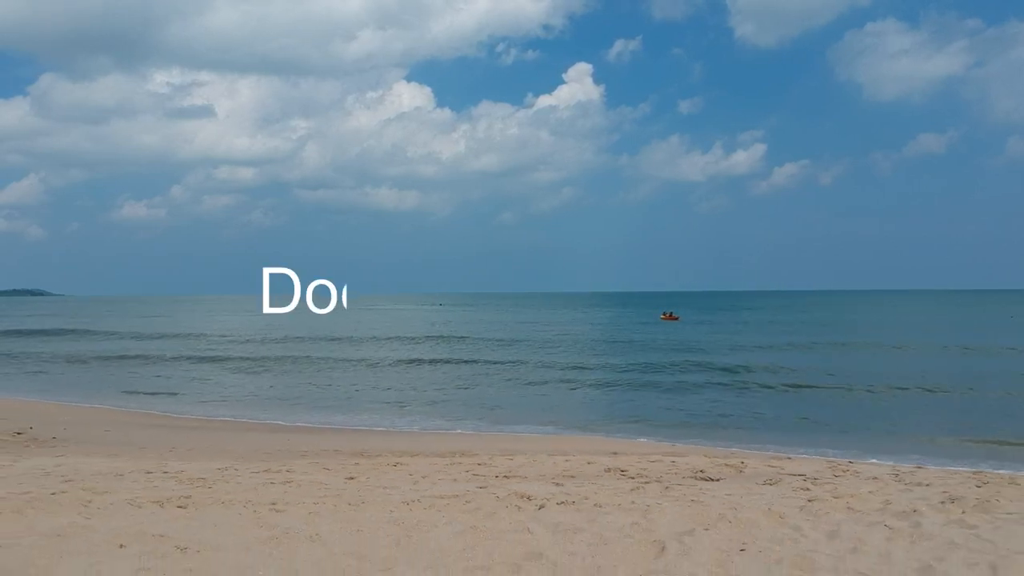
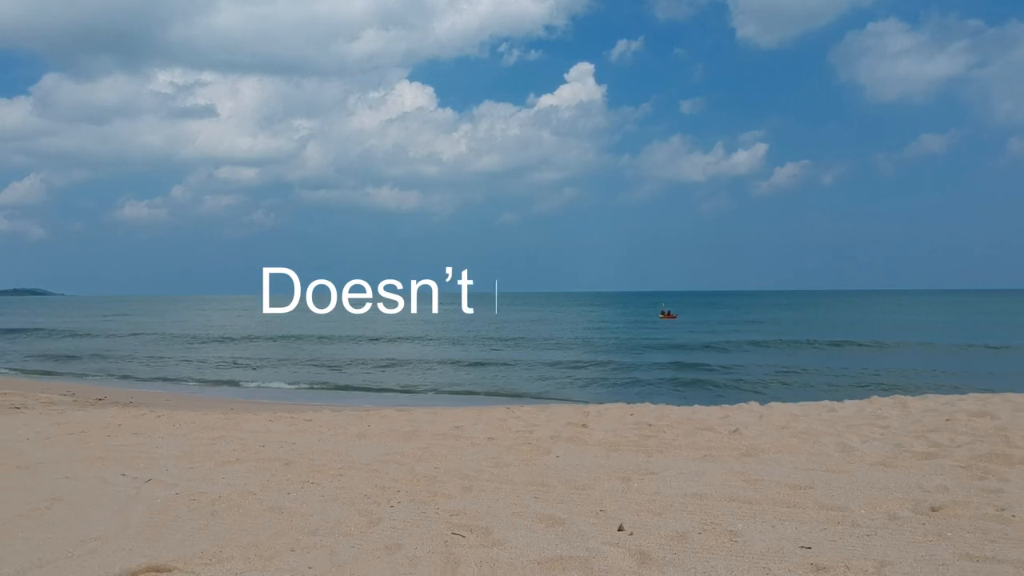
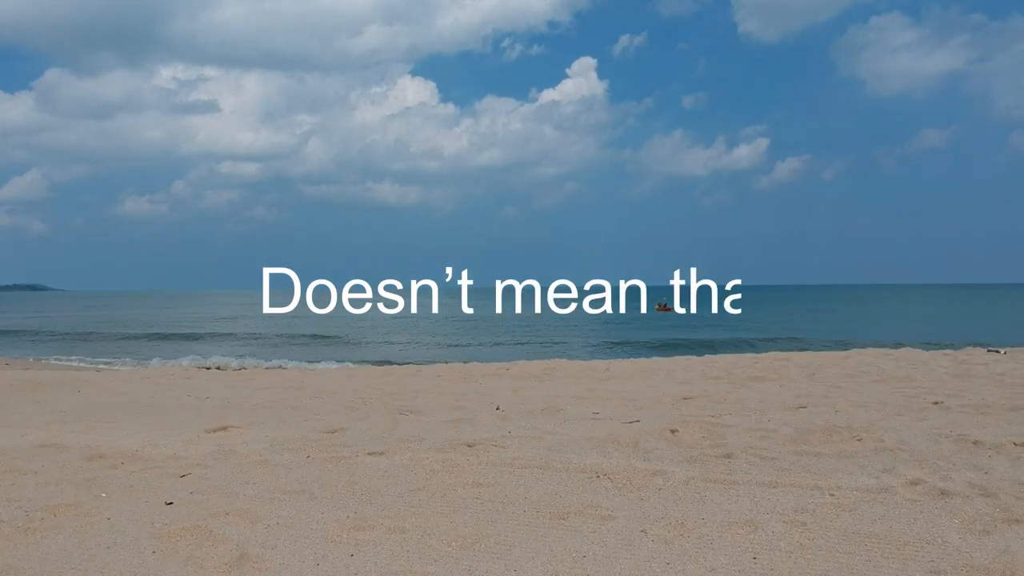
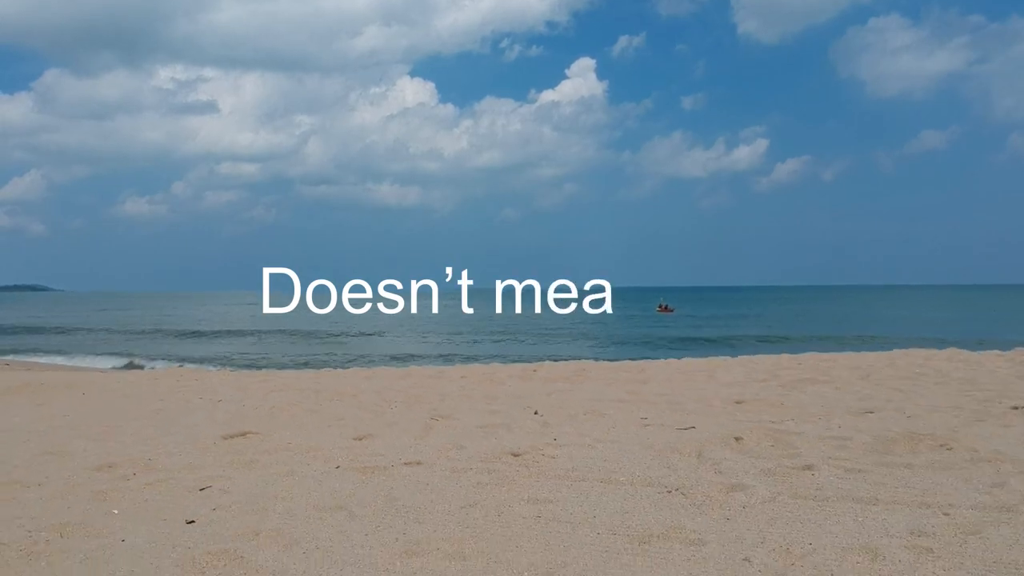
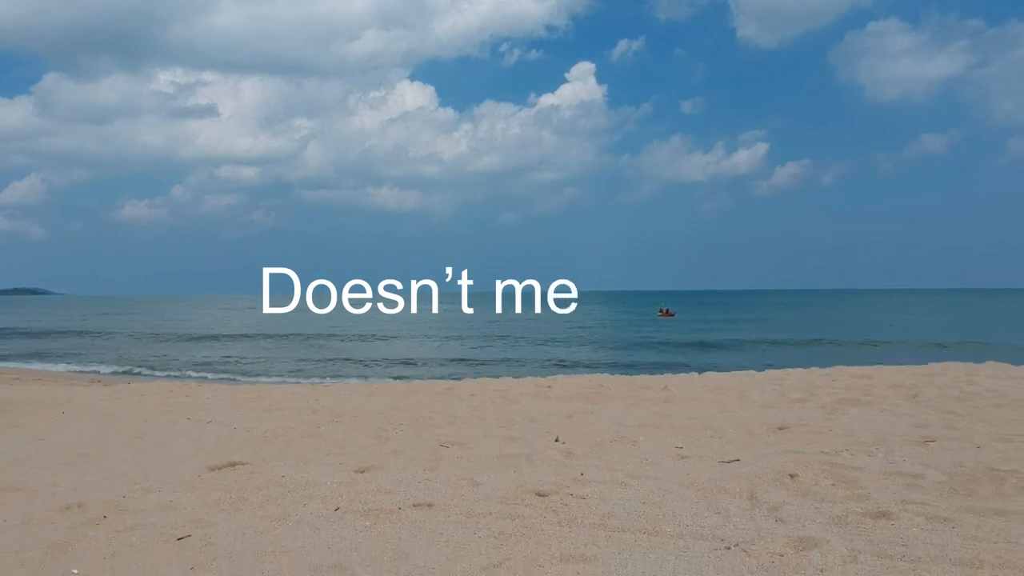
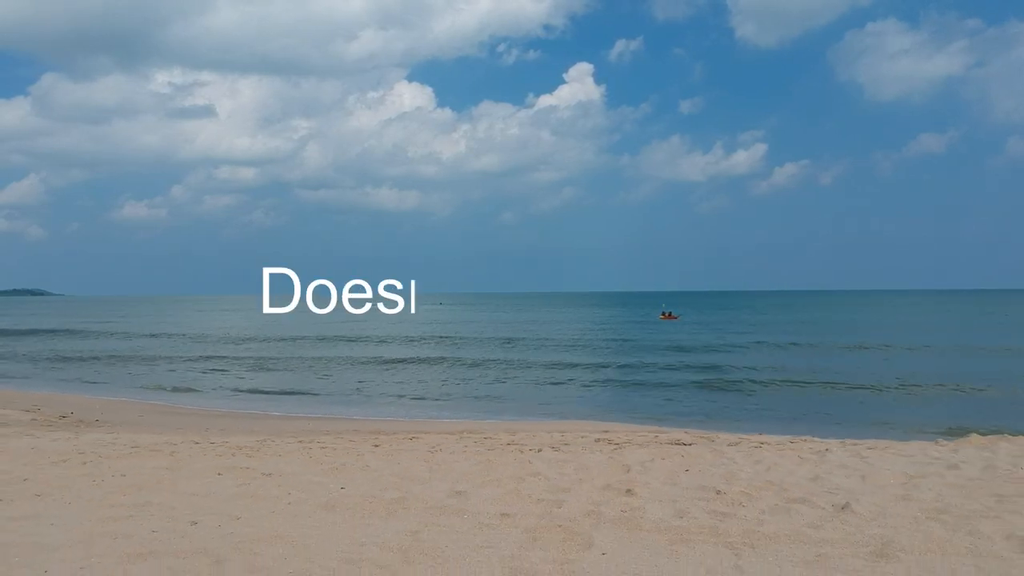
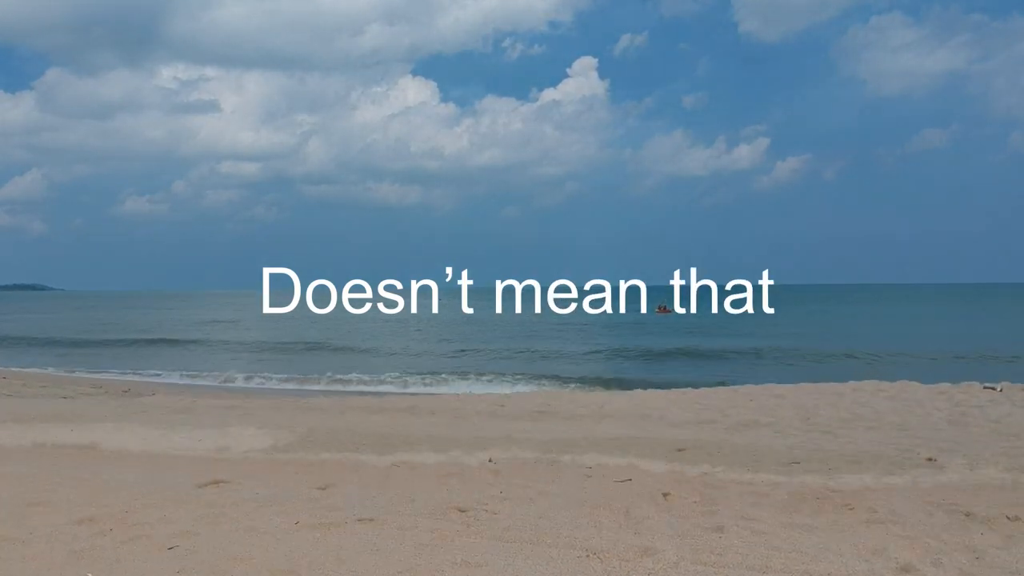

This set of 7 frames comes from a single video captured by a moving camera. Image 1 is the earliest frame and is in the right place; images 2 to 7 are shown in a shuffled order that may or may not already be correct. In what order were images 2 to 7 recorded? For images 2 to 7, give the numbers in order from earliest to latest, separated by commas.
6, 2, 5, 4, 3, 7
